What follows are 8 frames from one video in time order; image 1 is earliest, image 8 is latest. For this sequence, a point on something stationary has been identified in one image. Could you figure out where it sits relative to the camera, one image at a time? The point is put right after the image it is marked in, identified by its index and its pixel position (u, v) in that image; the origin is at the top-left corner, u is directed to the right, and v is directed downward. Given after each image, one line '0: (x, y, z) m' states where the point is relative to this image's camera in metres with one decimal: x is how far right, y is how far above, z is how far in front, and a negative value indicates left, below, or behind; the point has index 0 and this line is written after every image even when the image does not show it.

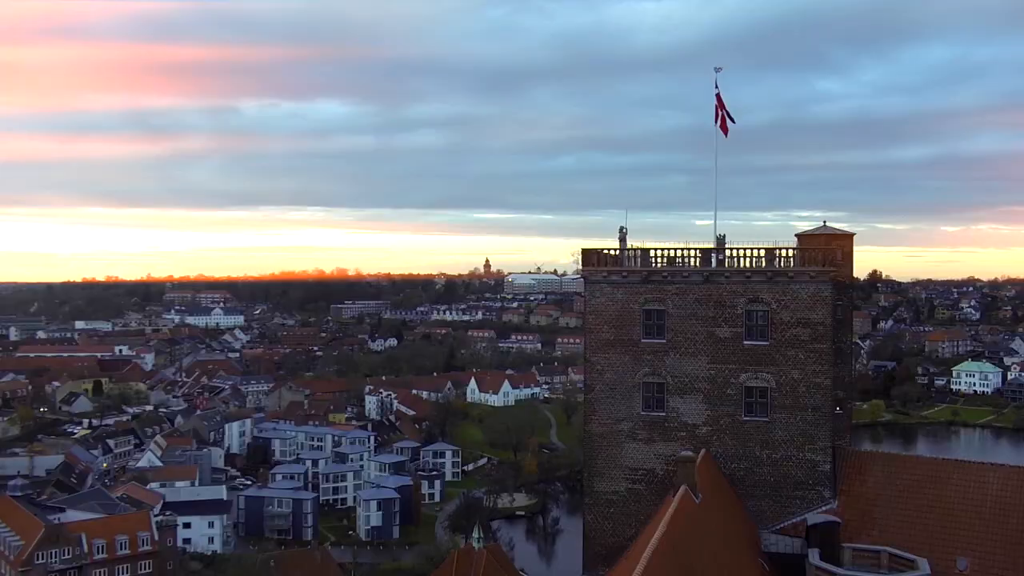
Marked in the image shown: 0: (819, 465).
0: (+4.0, -2.3, +11.2) m
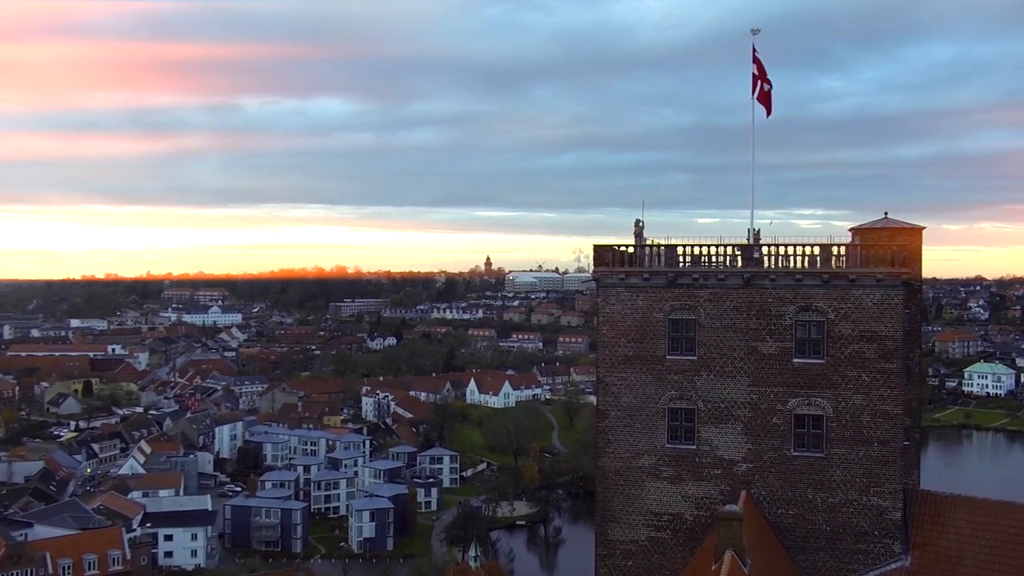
0: (+4.0, -2.4, +9.2) m
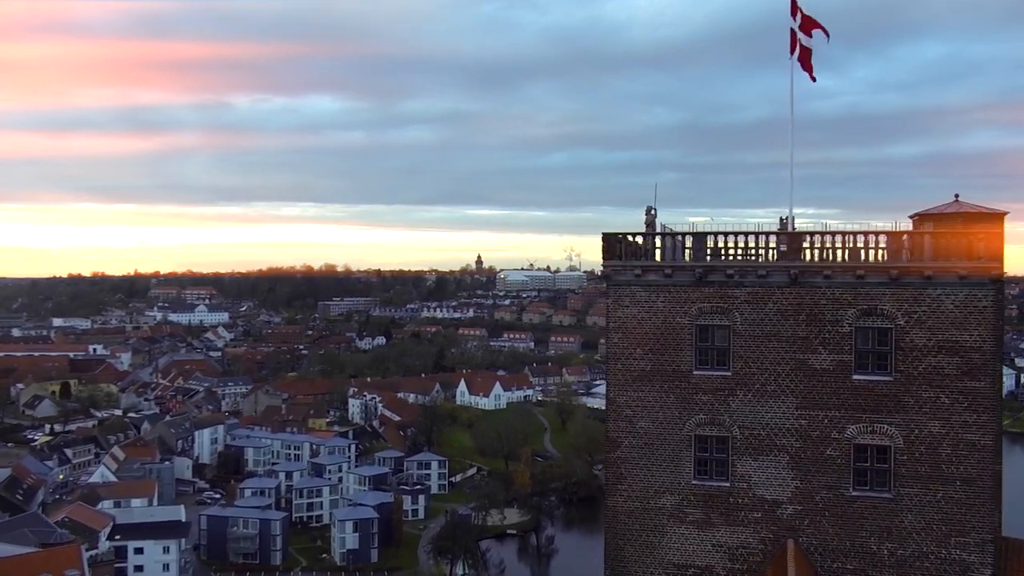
0: (+3.9, -2.4, +7.5) m
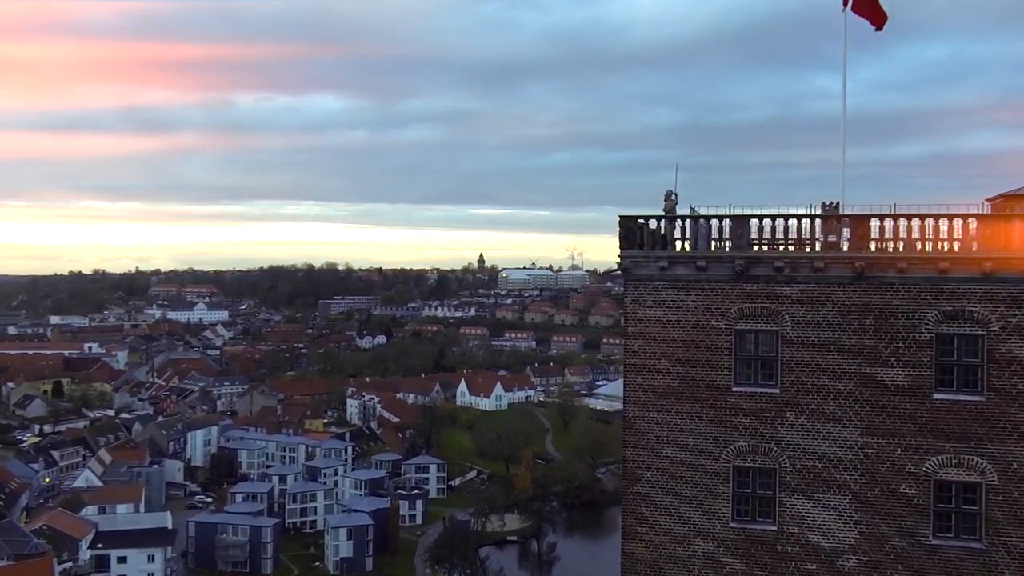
0: (+3.9, -2.4, +6.1) m
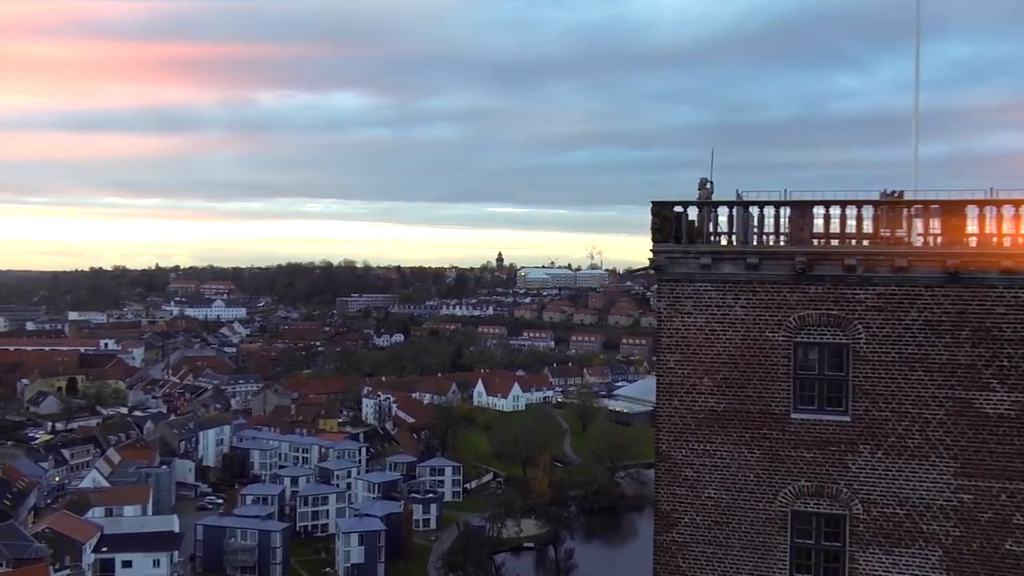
0: (+3.9, -2.4, +4.9) m
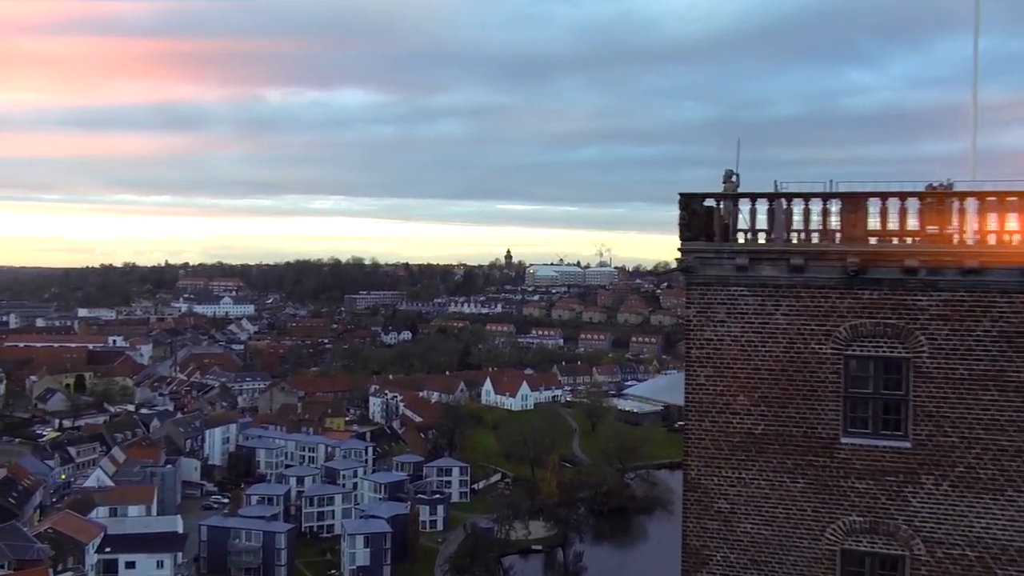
0: (+3.9, -2.4, +4.3) m
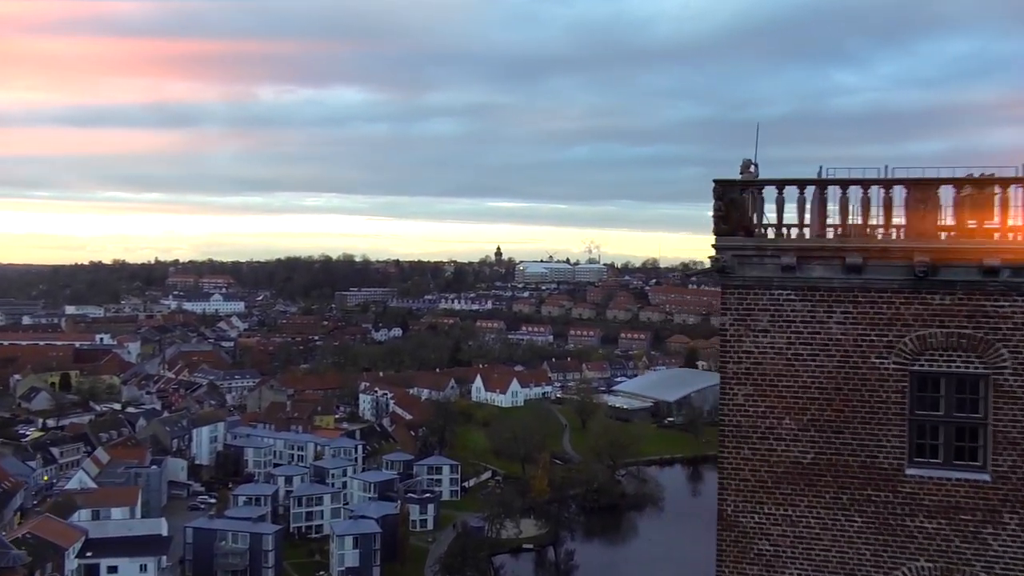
0: (+3.9, -2.4, +3.9) m
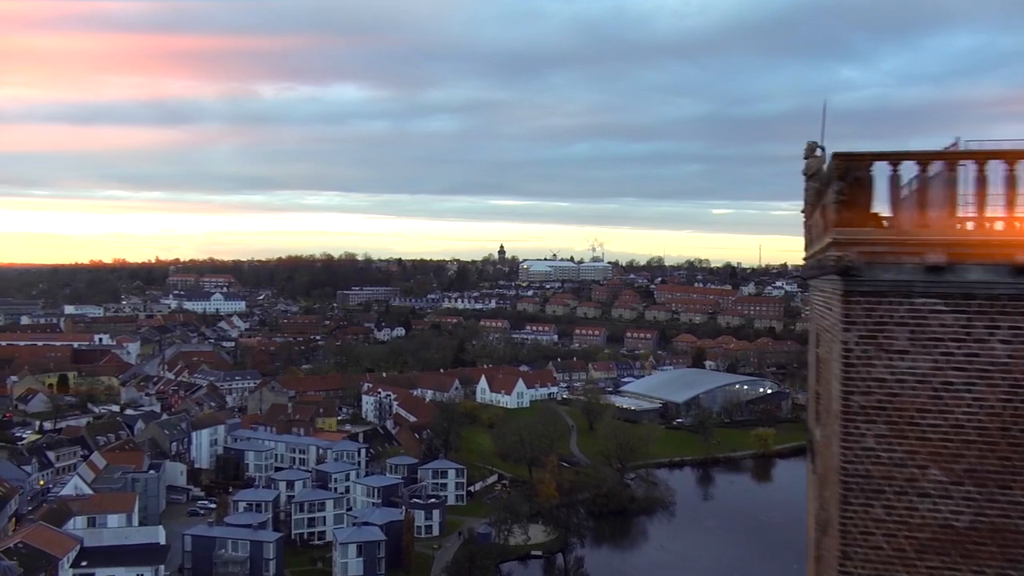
0: (+4.2, -2.4, +2.9) m
